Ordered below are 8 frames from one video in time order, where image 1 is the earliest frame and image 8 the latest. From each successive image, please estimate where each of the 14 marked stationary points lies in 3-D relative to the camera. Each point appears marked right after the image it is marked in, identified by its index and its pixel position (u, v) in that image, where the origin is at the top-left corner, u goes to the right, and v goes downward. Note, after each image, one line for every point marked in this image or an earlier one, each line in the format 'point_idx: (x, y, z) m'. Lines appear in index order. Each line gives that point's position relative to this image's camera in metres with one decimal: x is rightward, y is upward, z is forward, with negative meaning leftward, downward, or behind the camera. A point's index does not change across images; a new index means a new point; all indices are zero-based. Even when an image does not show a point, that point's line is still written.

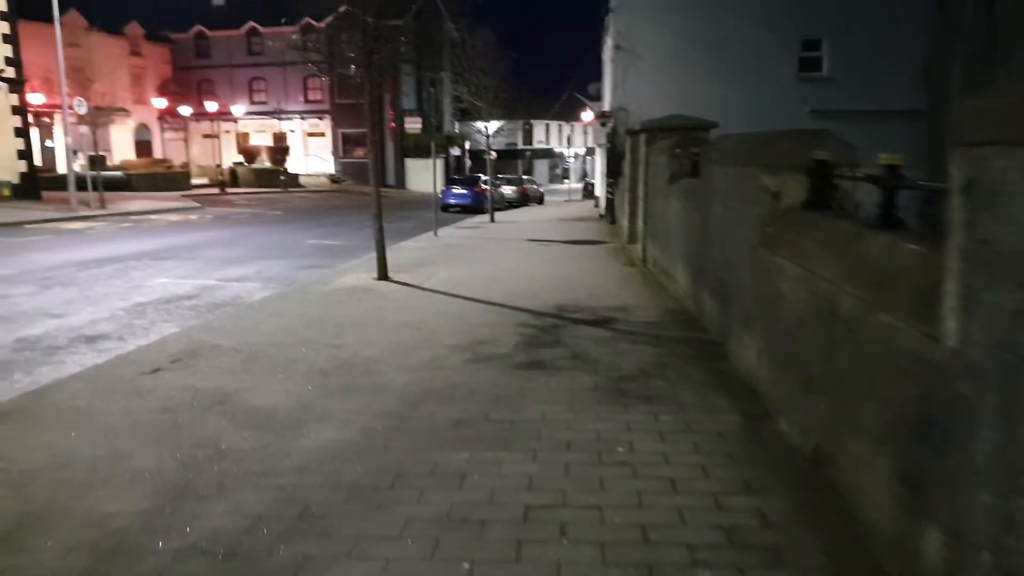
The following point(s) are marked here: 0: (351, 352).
0: (-1.3, -0.5, +7.0) m
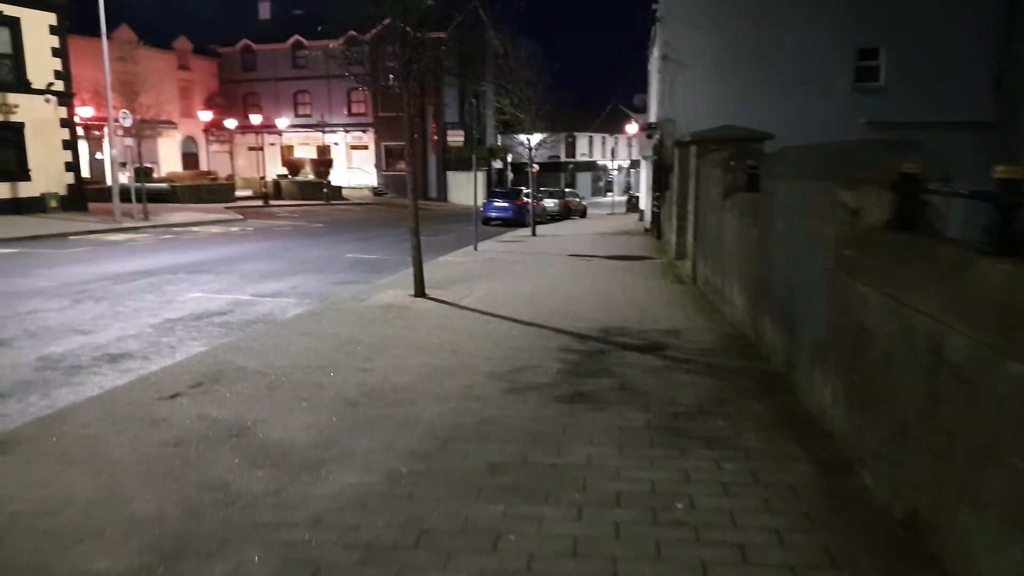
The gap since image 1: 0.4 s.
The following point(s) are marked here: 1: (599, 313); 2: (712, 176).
0: (-0.9, -0.7, +6.5) m
1: (+1.0, -0.3, +9.6) m
2: (+2.5, +1.4, +11.1) m
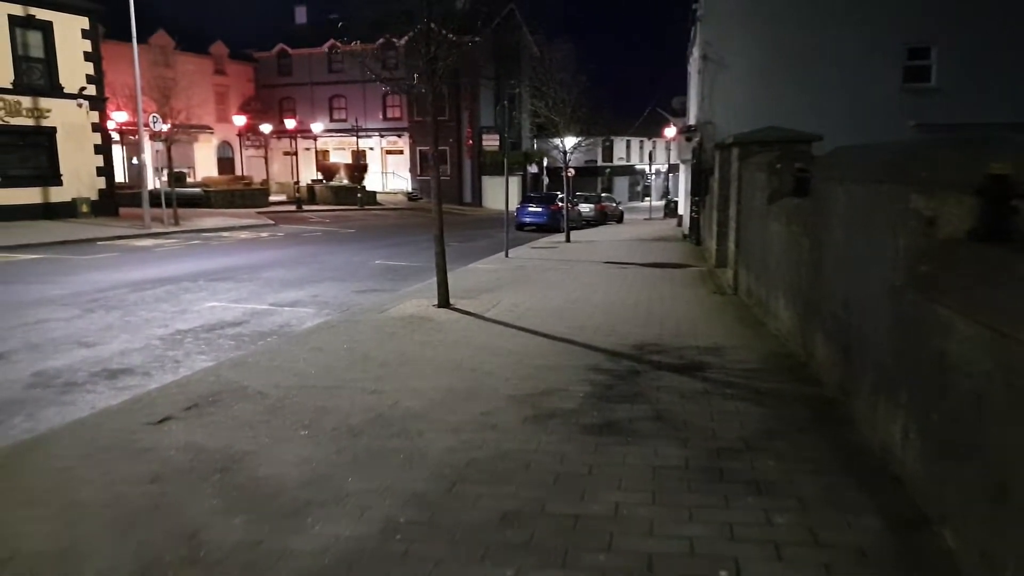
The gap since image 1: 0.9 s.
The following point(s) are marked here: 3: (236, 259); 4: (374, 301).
0: (-0.8, -0.8, +5.9) m
1: (+1.2, -0.4, +8.9) m
2: (+2.9, +1.3, +10.4) m
3: (-5.7, +0.6, +18.5) m
4: (-1.9, -0.2, +12.2) m
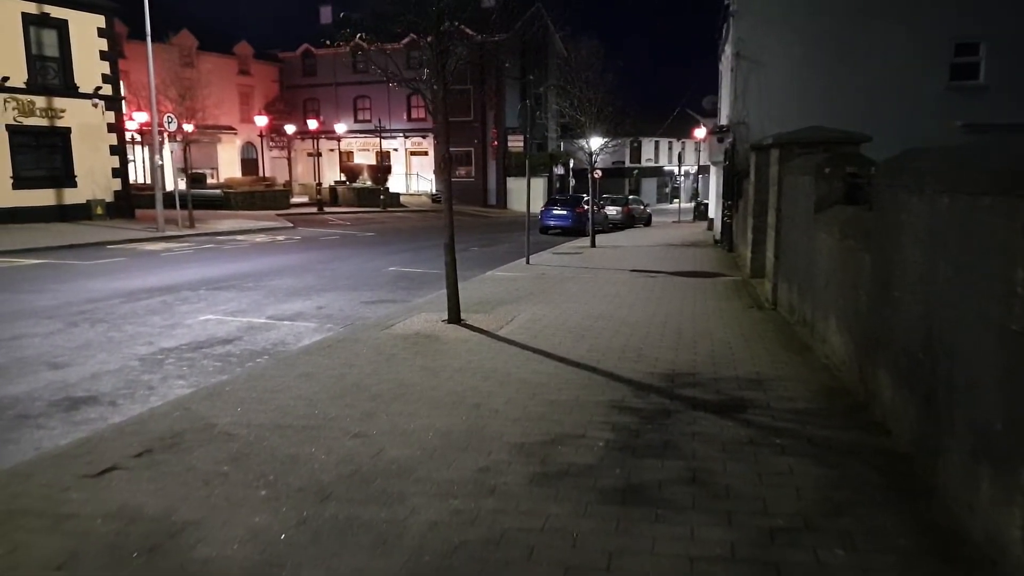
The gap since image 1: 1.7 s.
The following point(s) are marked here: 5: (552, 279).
0: (-0.8, -0.9, +5.0) m
1: (+1.4, -0.6, +7.9) m
2: (+3.0, +1.1, +9.4) m
3: (-5.3, +0.5, +17.8) m
4: (-1.7, -0.3, +11.3) m
5: (+0.7, +0.2, +15.4) m
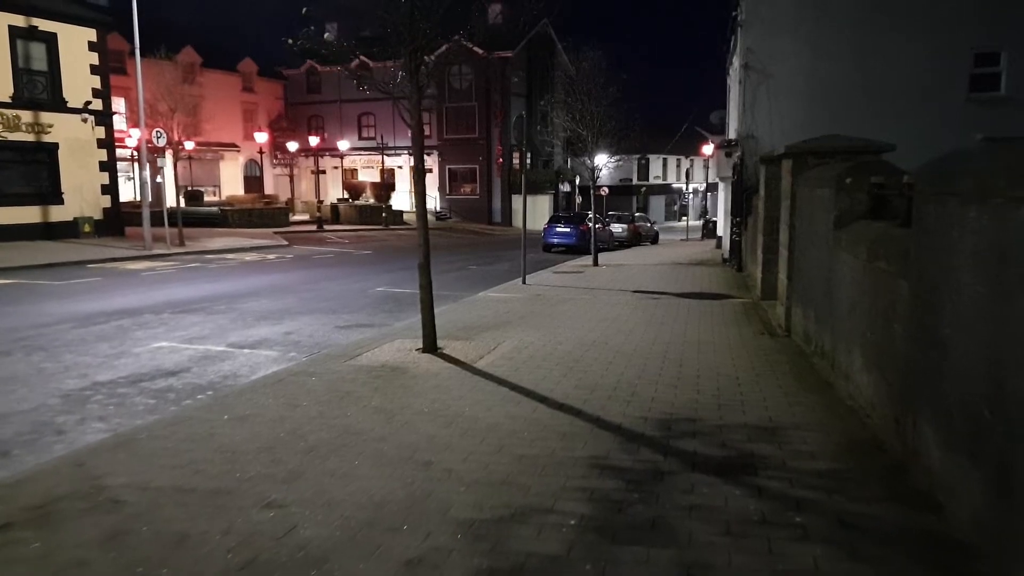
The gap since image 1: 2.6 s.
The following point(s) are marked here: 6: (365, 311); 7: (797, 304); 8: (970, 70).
0: (-1.0, -1.1, +3.9) m
1: (+1.2, -0.8, +6.9) m
2: (+2.8, +0.8, +8.3) m
3: (-5.4, +0.1, +16.8) m
4: (-1.8, -0.6, +10.3) m
5: (+0.6, -0.2, +14.4) m
6: (-2.2, -0.3, +13.2) m
7: (+3.0, -0.2, +9.5) m
8: (+9.9, +4.7, +19.2) m
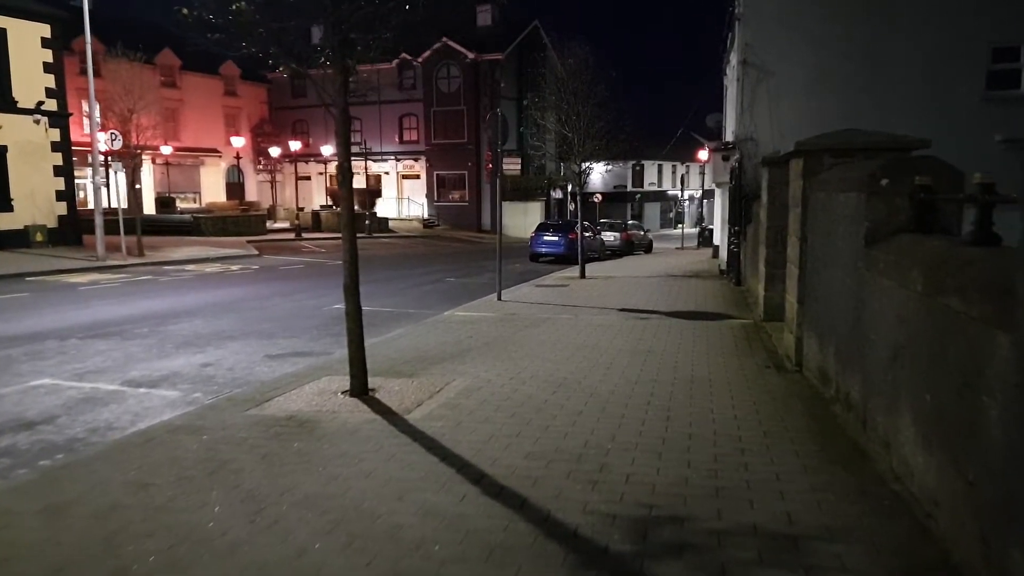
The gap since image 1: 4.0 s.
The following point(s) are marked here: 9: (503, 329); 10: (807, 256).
0: (-1.4, -1.3, +2.2) m
1: (+0.7, -1.0, +5.2) m
2: (+2.4, +0.6, +6.6) m
3: (-5.8, -0.2, +15.0) m
4: (-2.2, -0.9, +8.6) m
5: (+0.1, -0.5, +12.7) m
6: (-2.6, -0.6, +11.5) m
7: (+2.6, -0.4, +7.8) m
8: (+9.4, +4.4, +17.6) m
9: (-0.2, -0.5, +11.8) m
10: (+2.7, +0.3, +8.0) m
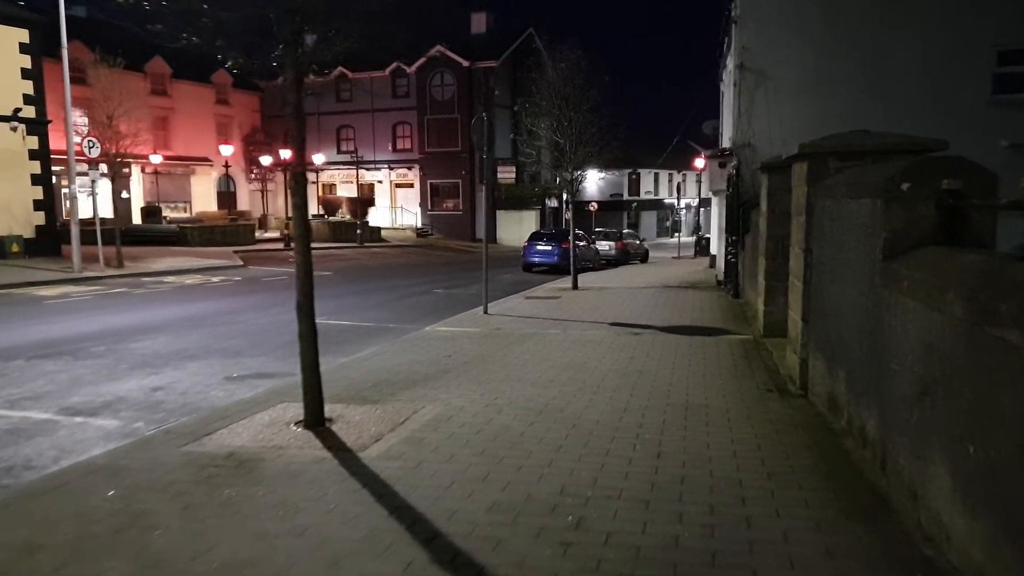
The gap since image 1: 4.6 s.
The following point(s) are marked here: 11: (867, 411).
0: (-1.6, -1.3, +1.4) m
1: (+0.6, -1.1, +4.4) m
2: (+2.2, +0.5, +5.9) m
3: (-6.0, -0.5, +14.3) m
4: (-2.4, -1.0, +7.8) m
5: (-0.1, -0.7, +11.9) m
6: (-2.8, -0.8, +10.8) m
7: (+2.4, -0.5, +7.0) m
8: (+9.2, +4.2, +16.9) m
9: (-0.4, -0.7, +11.1) m
10: (+2.5, +0.1, +7.2) m
11: (+2.1, -0.7, +5.3) m
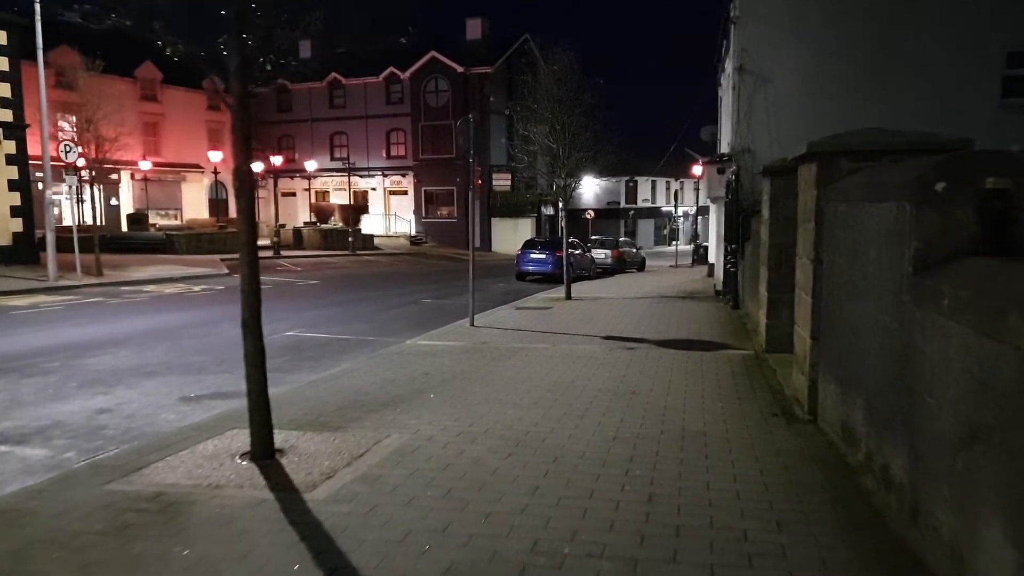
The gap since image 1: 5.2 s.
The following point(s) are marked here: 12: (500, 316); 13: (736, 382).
0: (-1.7, -1.4, +0.7) m
1: (+0.4, -1.2, +3.6) m
2: (+2.1, +0.4, +5.2) m
3: (-6.2, -0.6, +13.5) m
4: (-2.6, -1.1, +7.1) m
5: (-0.3, -0.8, +11.2) m
6: (-3.0, -0.9, +10.0) m
7: (+2.2, -0.6, +6.3) m
8: (+9.0, +4.0, +16.2) m
9: (-0.5, -0.9, +10.3) m
10: (+2.3, 0.0, +6.5) m
11: (+1.9, -0.8, +4.5) m
12: (-0.3, -0.5, +15.8) m
13: (+2.2, -0.9, +8.6) m
